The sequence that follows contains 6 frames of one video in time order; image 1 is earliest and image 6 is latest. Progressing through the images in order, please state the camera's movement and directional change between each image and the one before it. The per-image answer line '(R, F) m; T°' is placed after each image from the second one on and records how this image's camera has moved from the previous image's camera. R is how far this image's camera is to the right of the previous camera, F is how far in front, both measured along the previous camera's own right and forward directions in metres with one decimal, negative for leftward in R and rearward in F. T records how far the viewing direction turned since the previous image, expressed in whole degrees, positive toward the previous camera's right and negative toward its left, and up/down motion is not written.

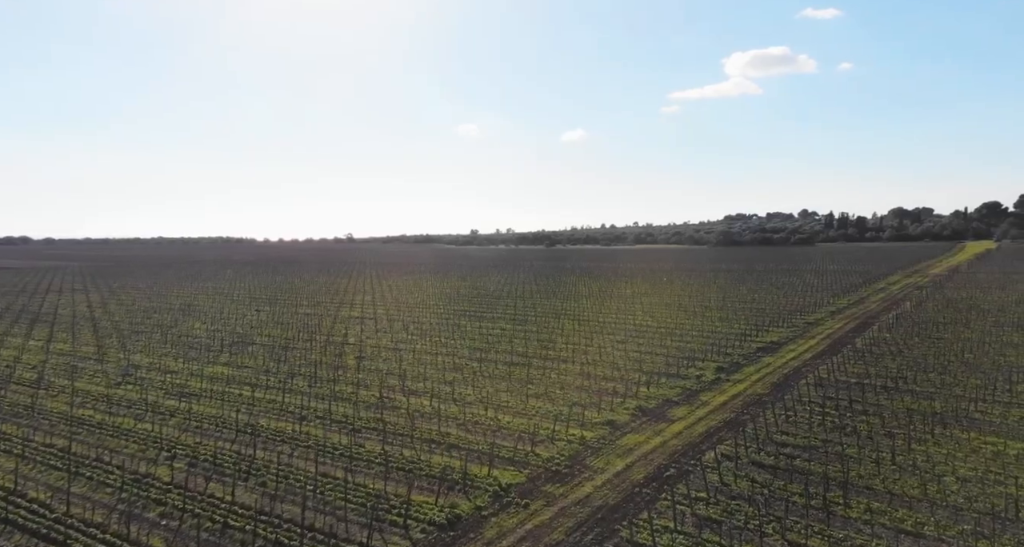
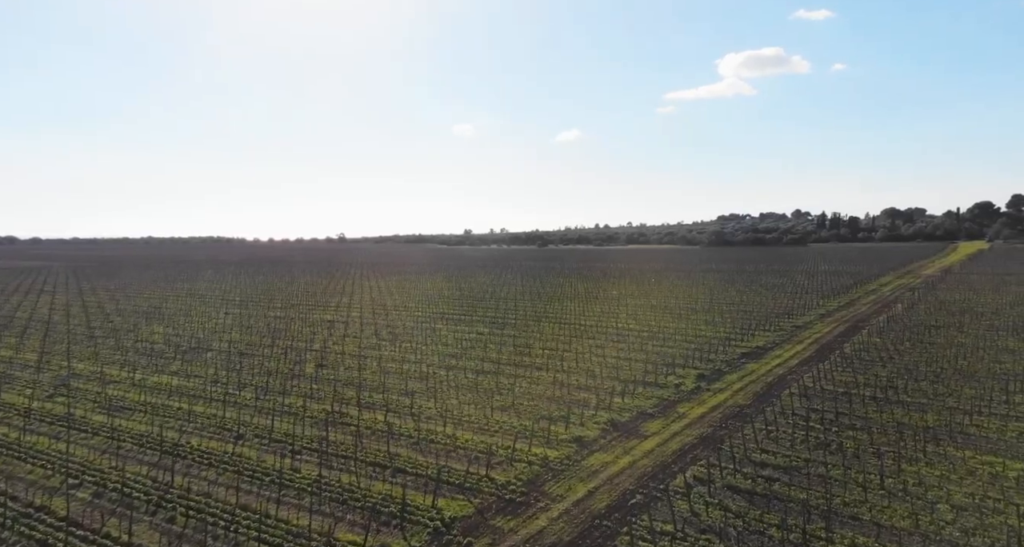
(+0.7, +1.3) m; 0°
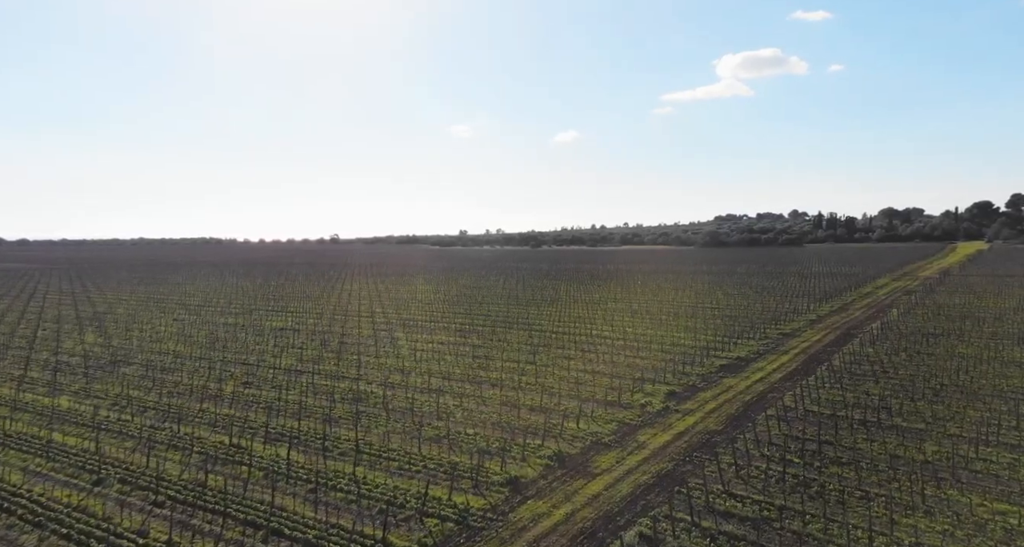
(+1.3, +2.4) m; 0°
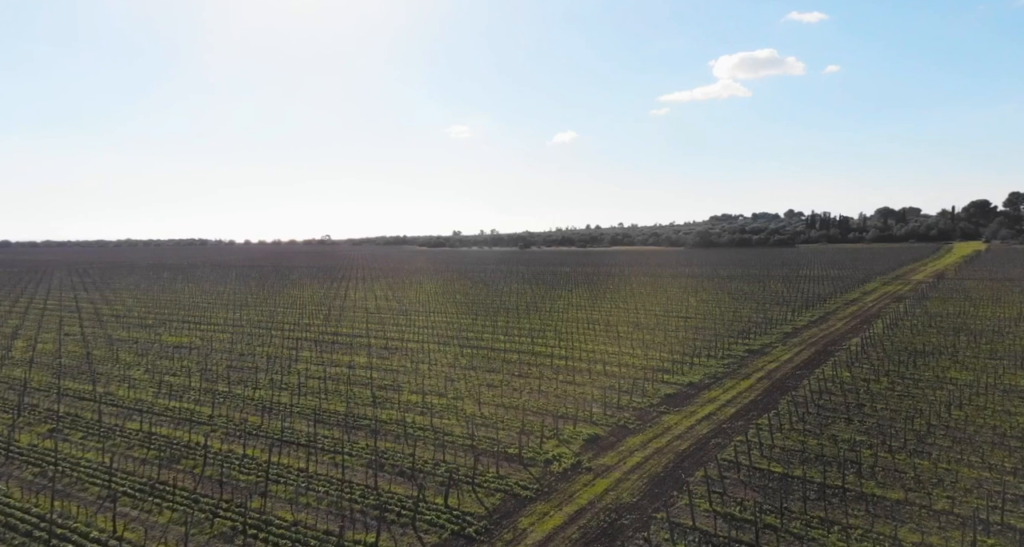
(+2.6, +4.0) m; 0°
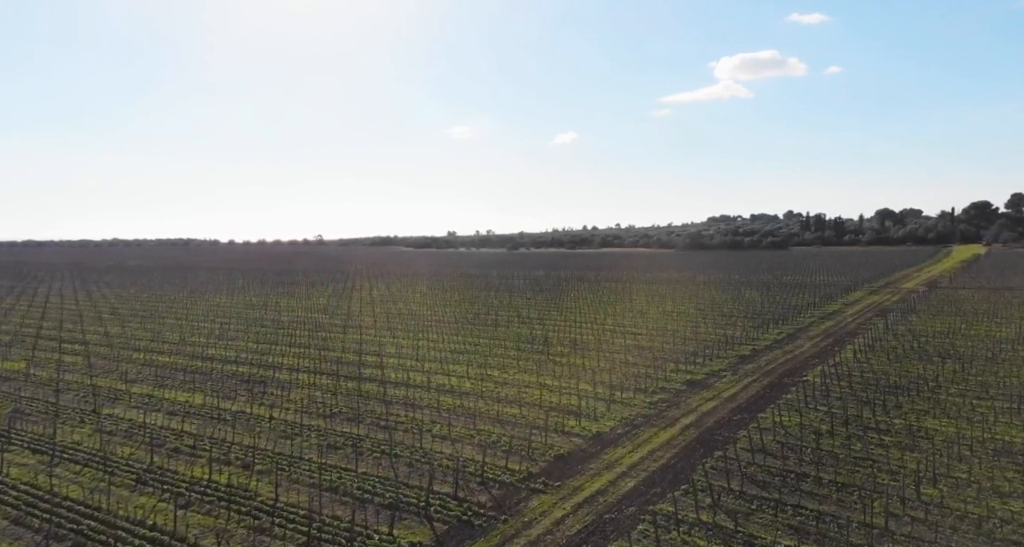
(+3.4, +4.7) m; 0°
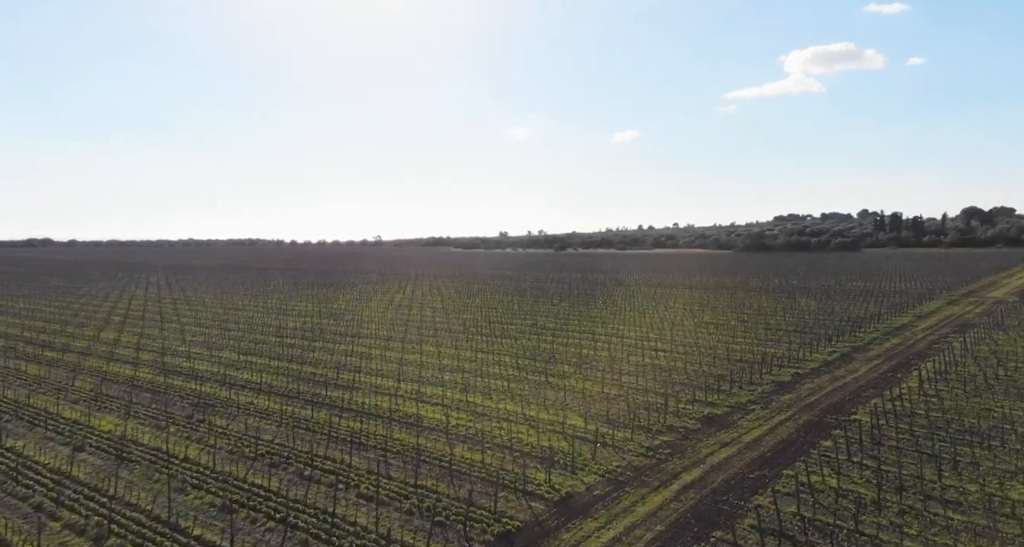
(+2.1, +3.7) m; -5°
